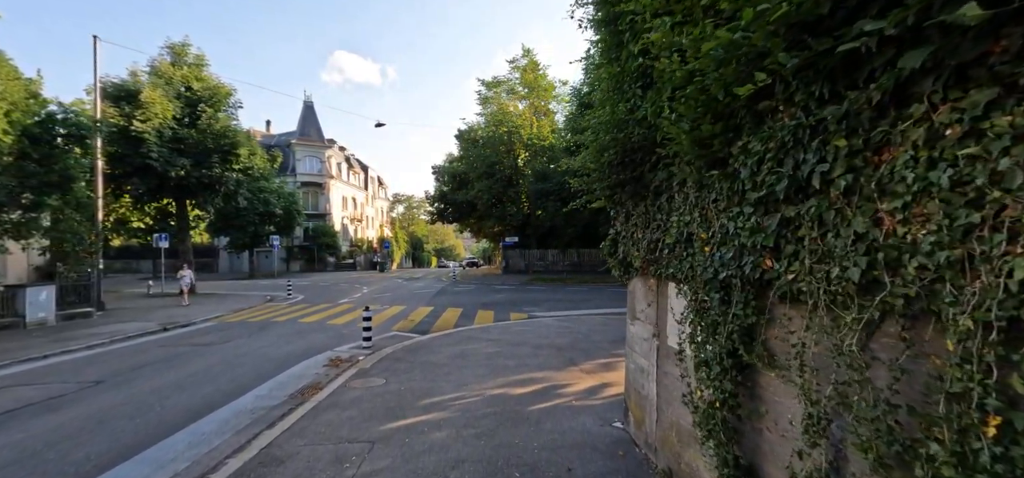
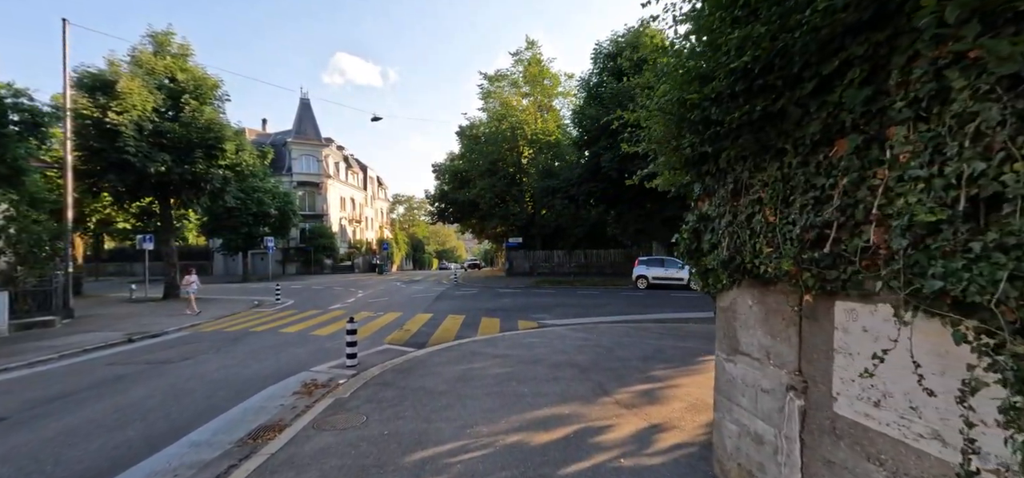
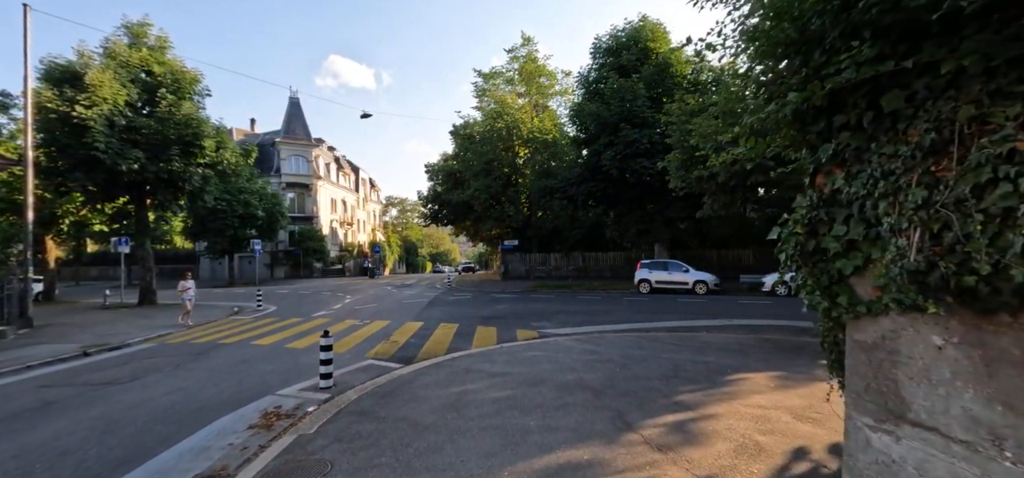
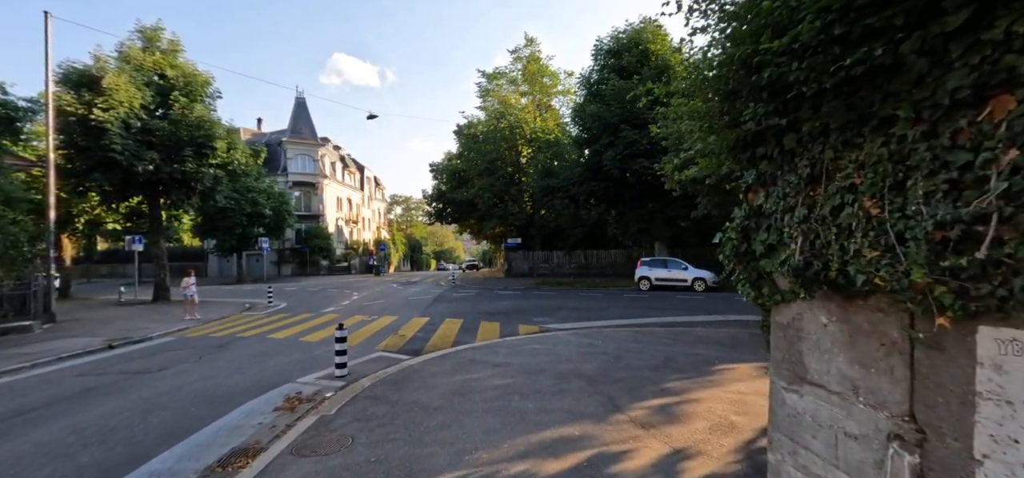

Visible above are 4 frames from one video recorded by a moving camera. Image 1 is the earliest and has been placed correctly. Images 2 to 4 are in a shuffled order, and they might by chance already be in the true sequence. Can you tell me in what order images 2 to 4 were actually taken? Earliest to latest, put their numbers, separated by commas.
2, 4, 3
